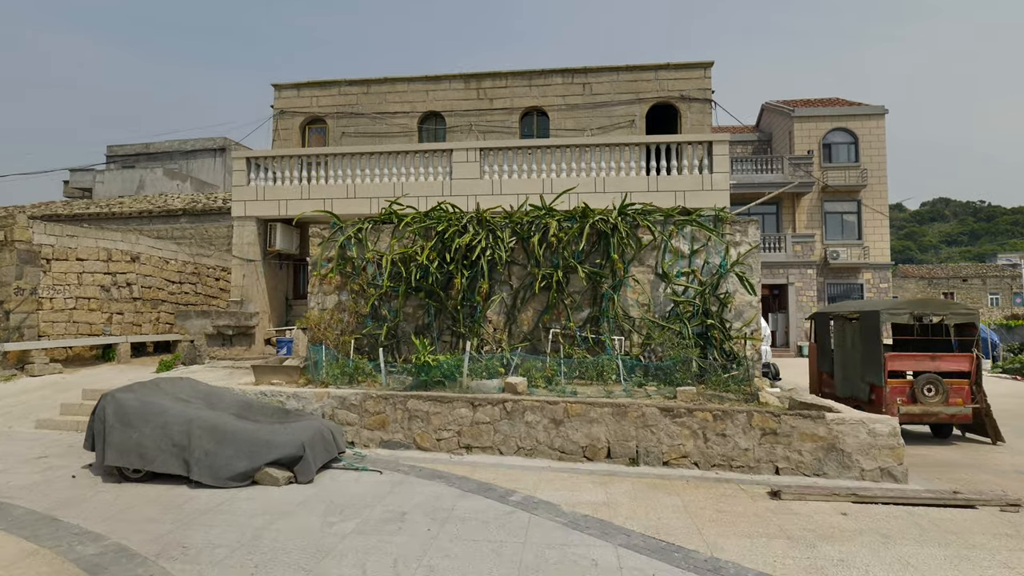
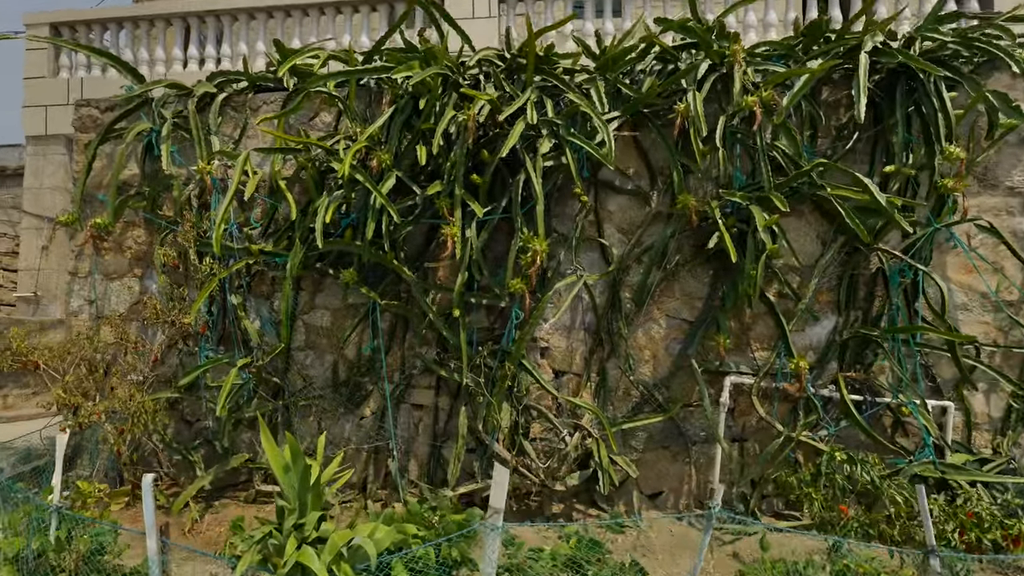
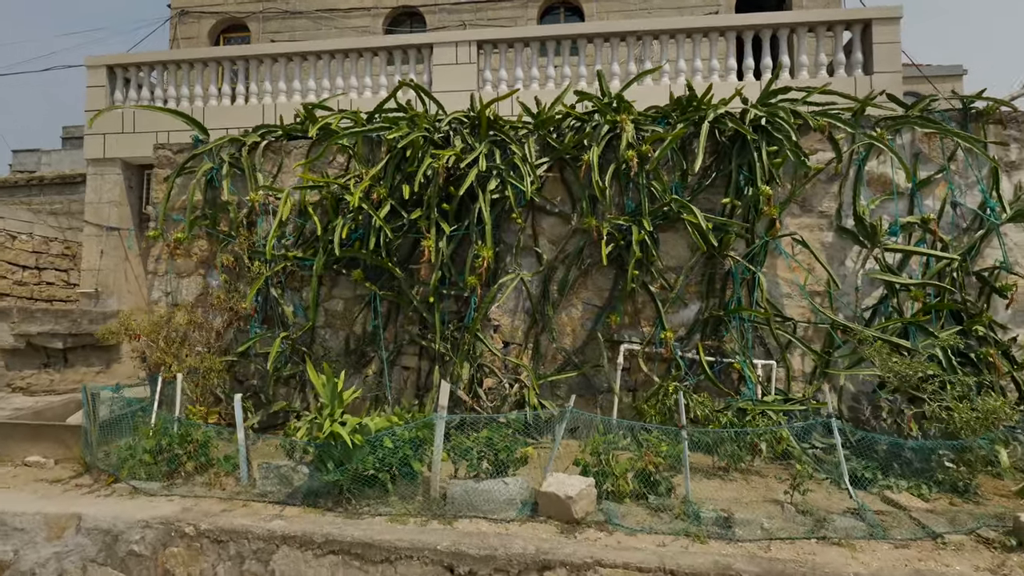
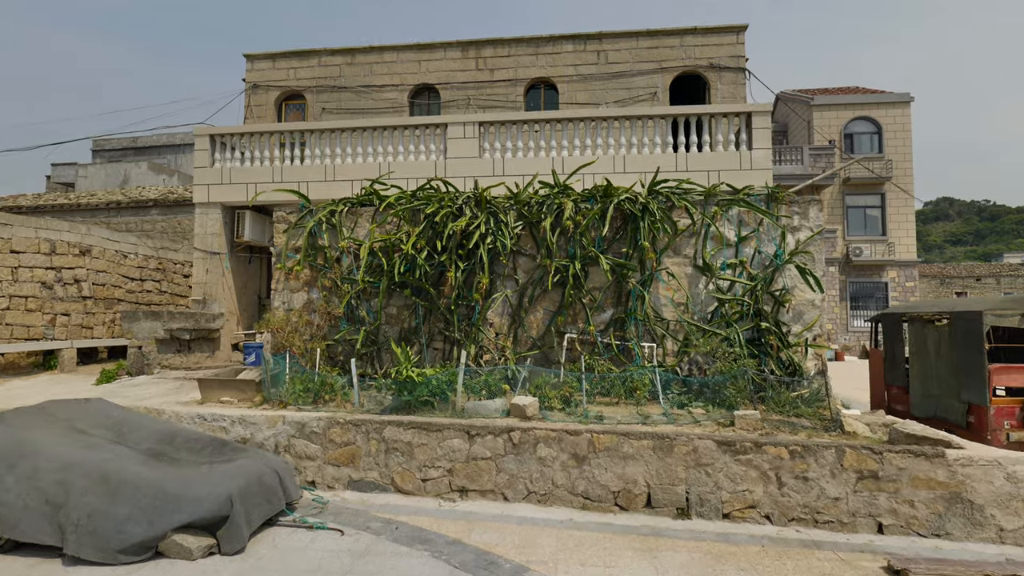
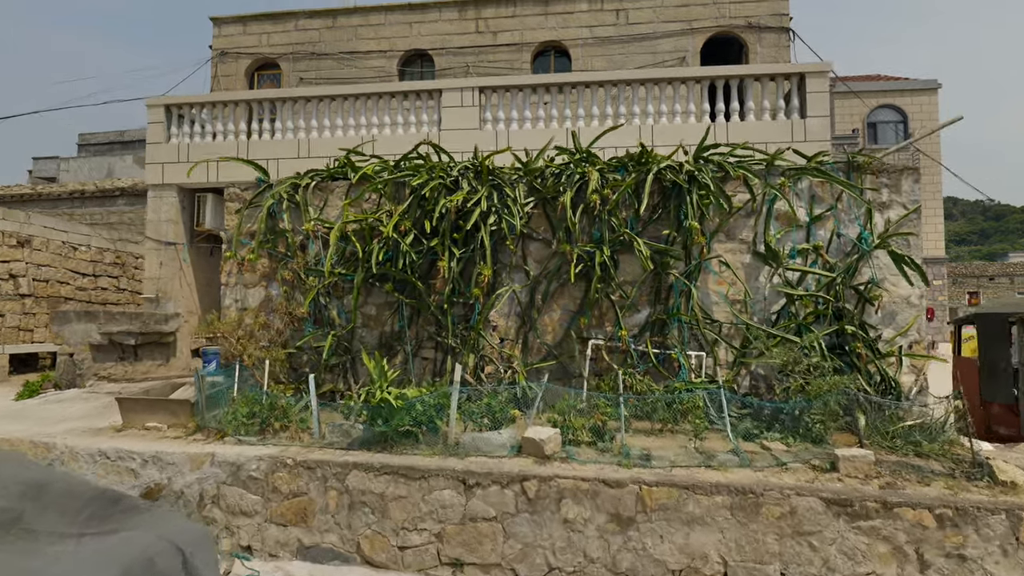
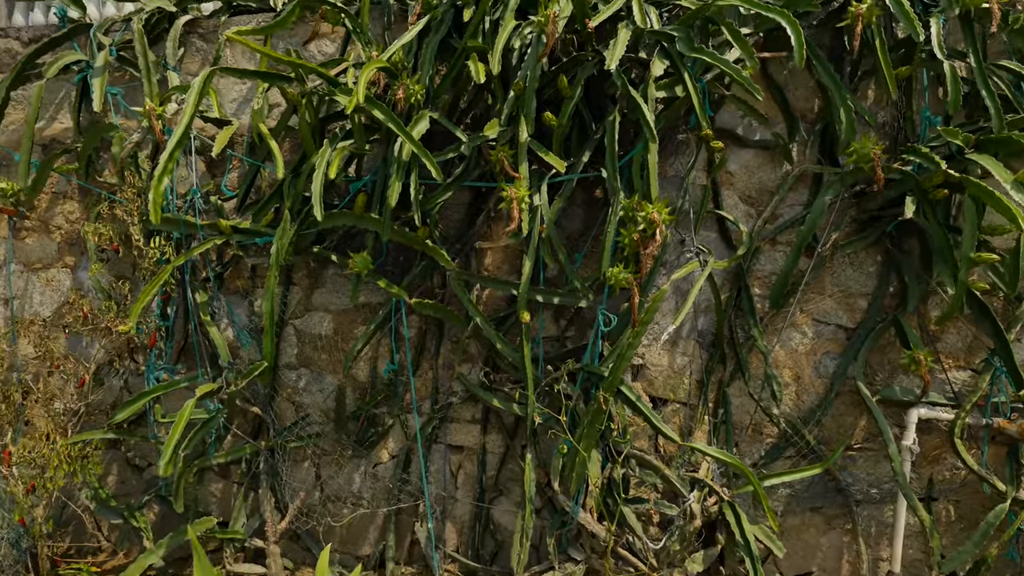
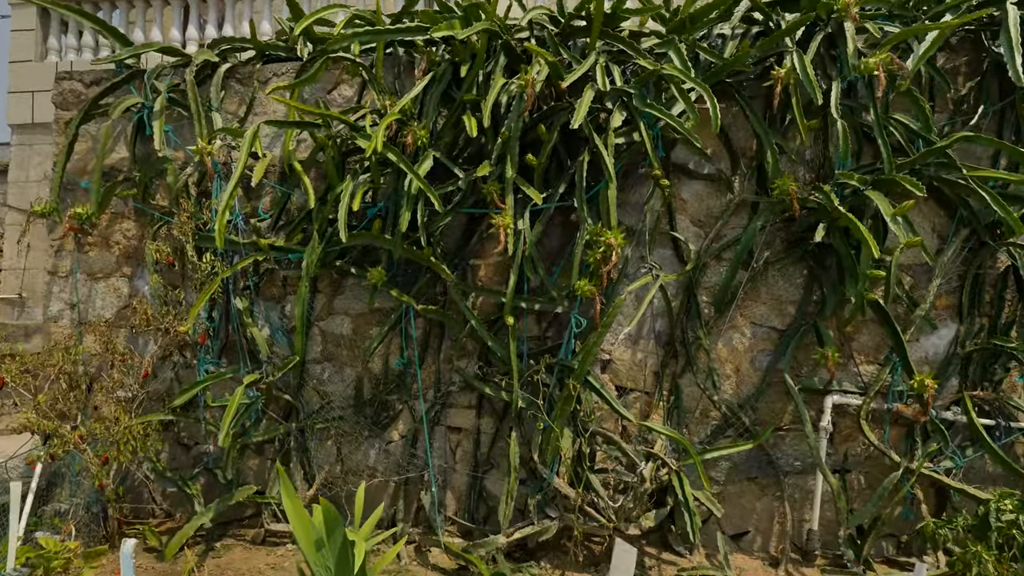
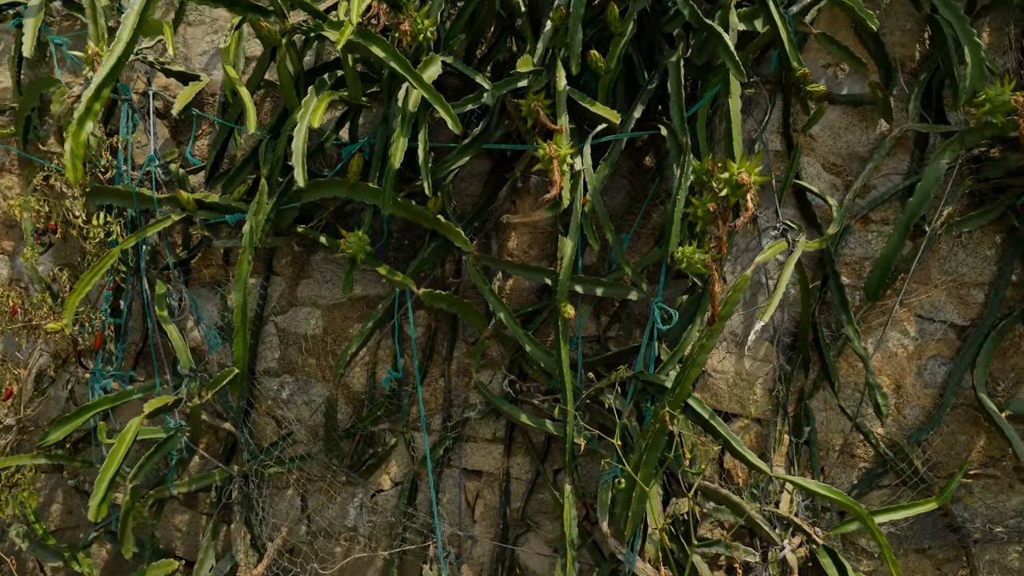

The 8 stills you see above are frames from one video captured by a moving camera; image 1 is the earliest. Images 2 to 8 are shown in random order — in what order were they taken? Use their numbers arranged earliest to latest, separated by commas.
4, 5, 3, 2, 7, 6, 8
